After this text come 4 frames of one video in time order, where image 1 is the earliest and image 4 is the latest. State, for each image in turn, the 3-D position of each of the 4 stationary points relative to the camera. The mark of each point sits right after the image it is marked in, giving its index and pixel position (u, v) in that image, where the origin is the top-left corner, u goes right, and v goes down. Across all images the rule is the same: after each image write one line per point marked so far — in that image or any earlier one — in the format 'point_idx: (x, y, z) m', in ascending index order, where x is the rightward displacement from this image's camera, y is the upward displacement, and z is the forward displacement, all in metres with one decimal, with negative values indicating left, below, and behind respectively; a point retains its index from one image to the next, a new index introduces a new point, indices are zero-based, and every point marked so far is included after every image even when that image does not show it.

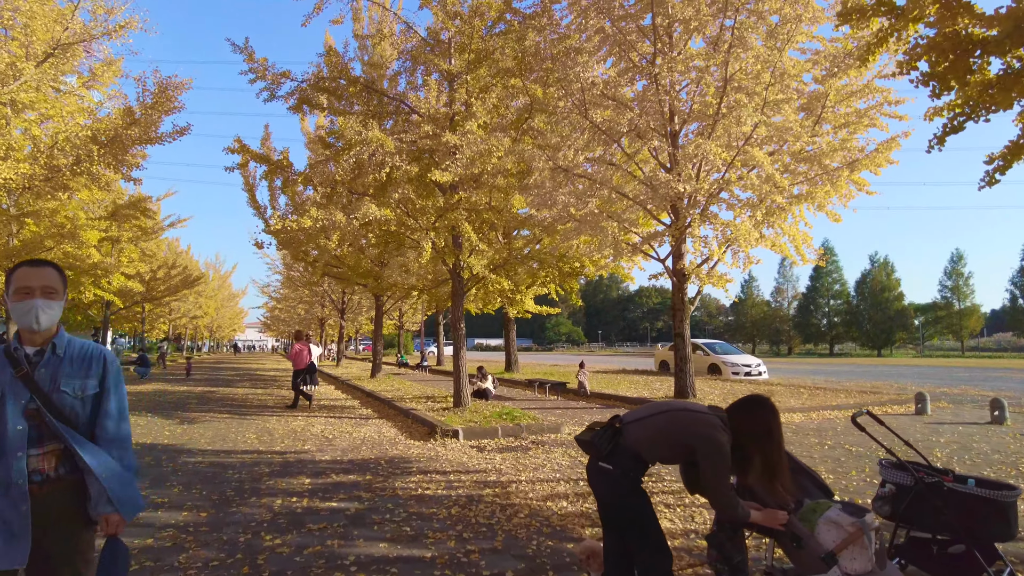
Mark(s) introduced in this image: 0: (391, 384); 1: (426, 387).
0: (-3.0, -2.4, +16.6) m
1: (-1.9, -2.2, +14.6) m
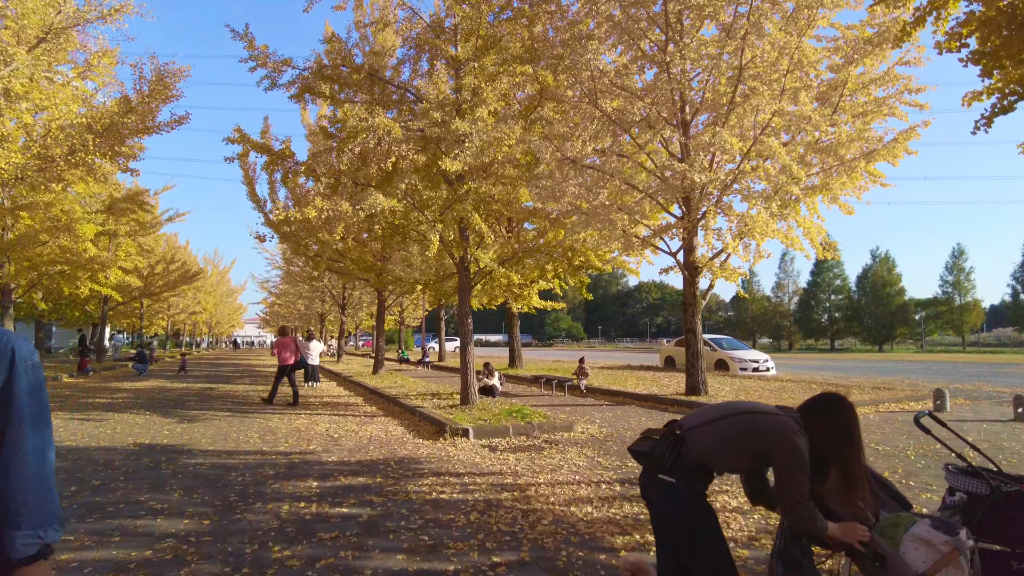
0: (-2.9, -2.3, +16.3) m
1: (-1.8, -2.1, +14.3) m
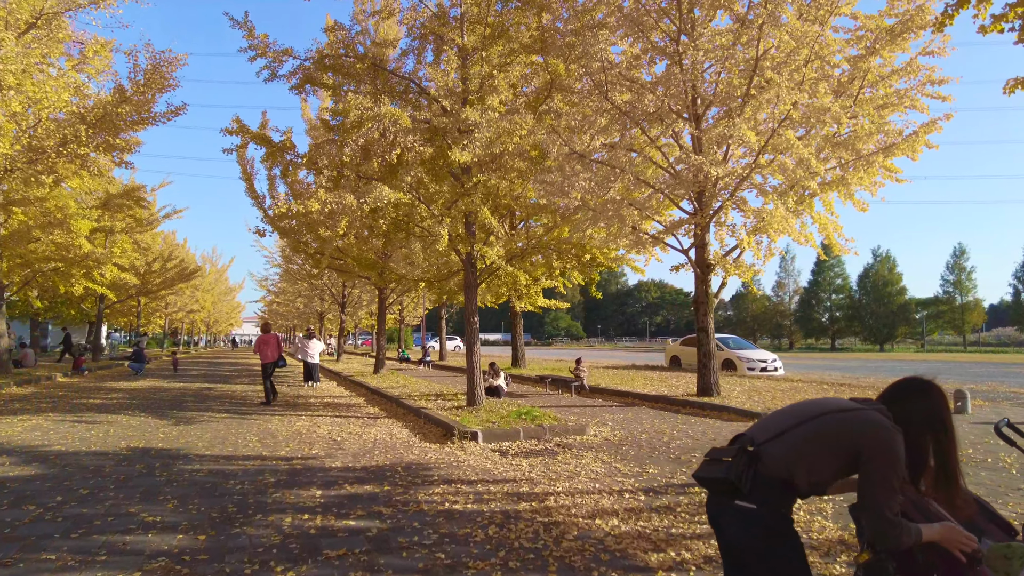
0: (-2.8, -2.2, +16.0) m
1: (-1.7, -2.0, +14.0) m
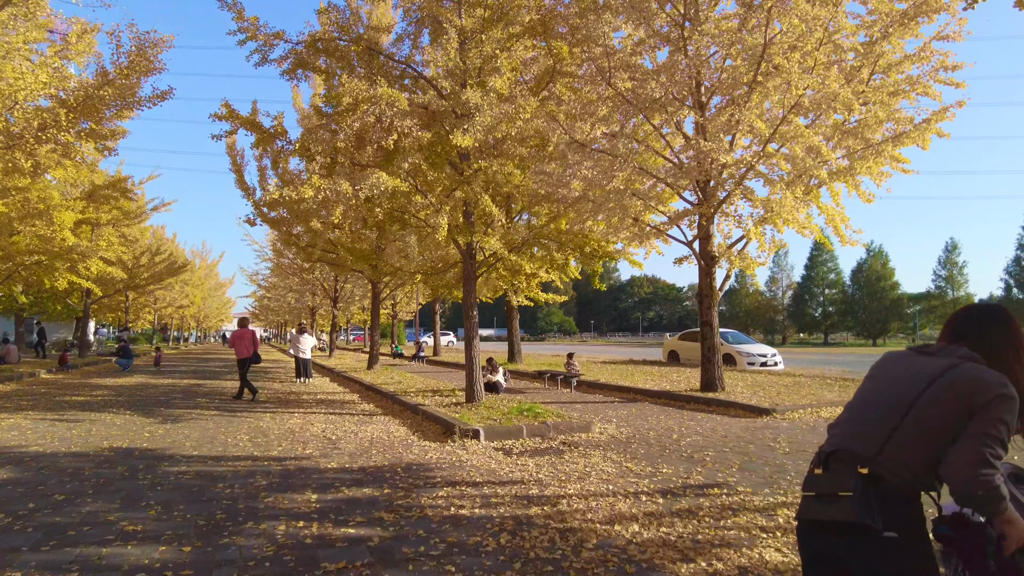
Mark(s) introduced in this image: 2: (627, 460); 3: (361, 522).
0: (-2.9, -2.1, +15.6) m
1: (-1.7, -1.9, +13.7) m
2: (+1.1, -1.6, +6.2) m
3: (-0.9, -1.4, +4.0) m
